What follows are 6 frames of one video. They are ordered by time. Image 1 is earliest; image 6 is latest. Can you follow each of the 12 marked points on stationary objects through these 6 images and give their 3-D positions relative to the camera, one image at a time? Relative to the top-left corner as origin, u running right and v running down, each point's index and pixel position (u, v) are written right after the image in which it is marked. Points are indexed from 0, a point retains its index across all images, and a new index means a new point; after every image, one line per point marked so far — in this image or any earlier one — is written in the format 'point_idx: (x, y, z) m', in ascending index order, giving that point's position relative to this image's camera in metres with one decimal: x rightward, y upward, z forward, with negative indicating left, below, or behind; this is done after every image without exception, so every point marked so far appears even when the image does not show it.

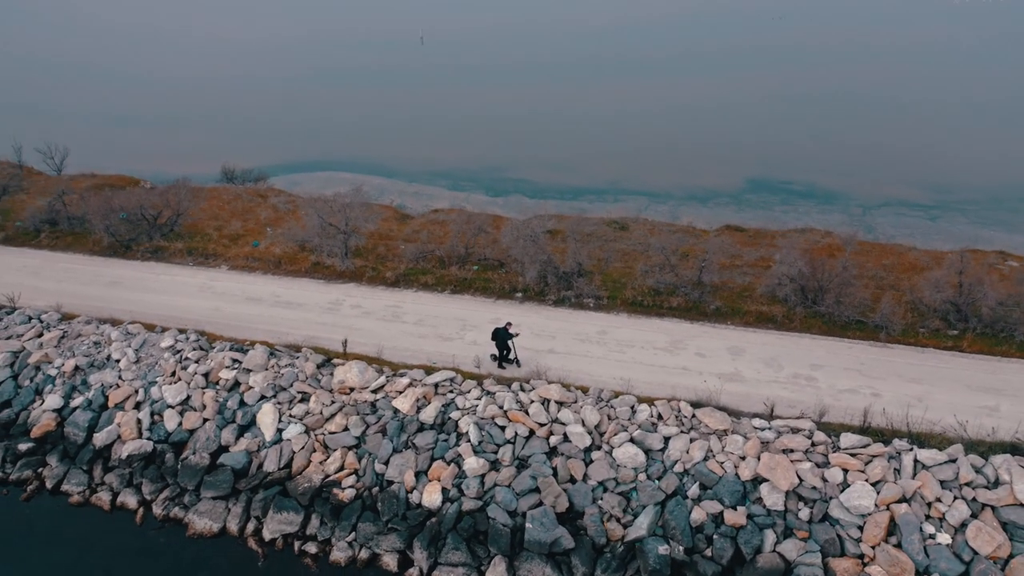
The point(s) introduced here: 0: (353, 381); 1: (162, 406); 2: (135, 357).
0: (-3.0, -1.8, +15.3) m
1: (-6.7, -2.2, +15.4) m
2: (-7.6, -1.4, +16.4) m
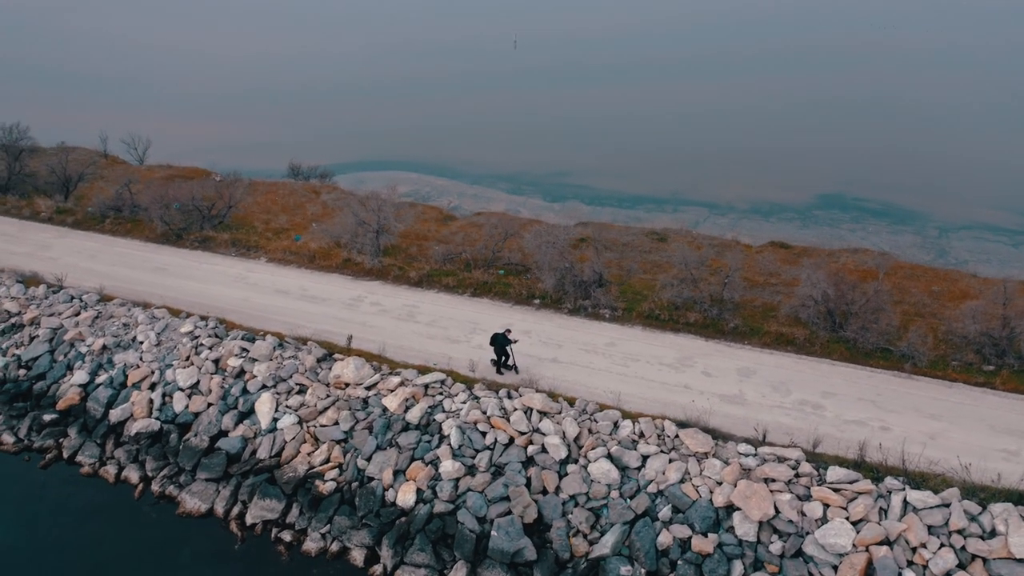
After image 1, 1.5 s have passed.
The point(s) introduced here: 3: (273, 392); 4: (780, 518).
0: (-3.2, -1.7, +15.6) m
1: (-6.8, -2.0, +16.2) m
2: (-7.6, -1.1, +17.2) m
3: (-4.6, -2.0, +15.6) m
4: (+4.0, -3.5, +12.2) m
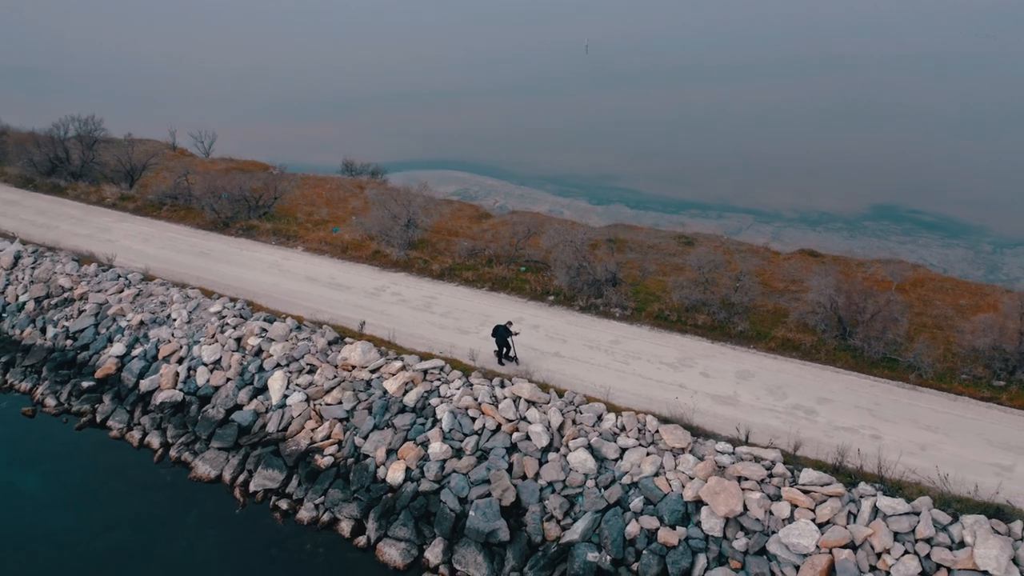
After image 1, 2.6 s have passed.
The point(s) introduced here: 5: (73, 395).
0: (-3.2, -1.5, +16.4) m
1: (-6.7, -1.6, +17.3) m
2: (-7.4, -0.7, +18.5) m
3: (-4.6, -1.7, +16.6) m
4: (+3.6, -3.5, +12.3) m
5: (-9.6, -2.3, +17.7) m
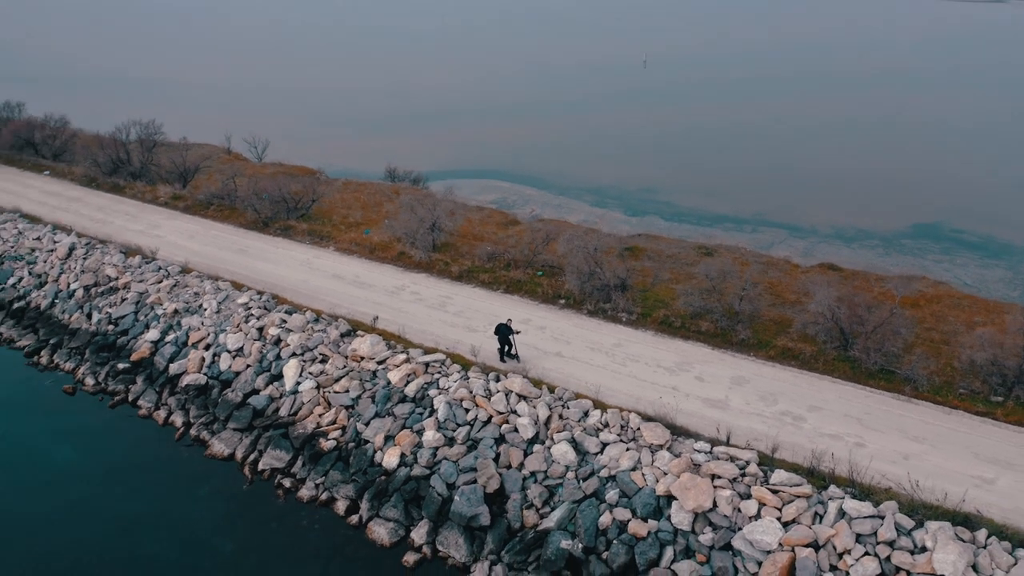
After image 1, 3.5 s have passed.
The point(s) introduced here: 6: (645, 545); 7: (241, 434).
0: (-3.2, -1.4, +17.3) m
1: (-6.6, -1.4, +18.5) m
2: (-7.2, -0.5, +19.7) m
3: (-4.6, -1.5, +17.6) m
4: (+3.2, -3.5, +12.7) m
5: (-9.5, -2.1, +19.1) m
6: (+2.1, -4.0, +12.7) m
7: (-5.6, -3.0, +16.7) m
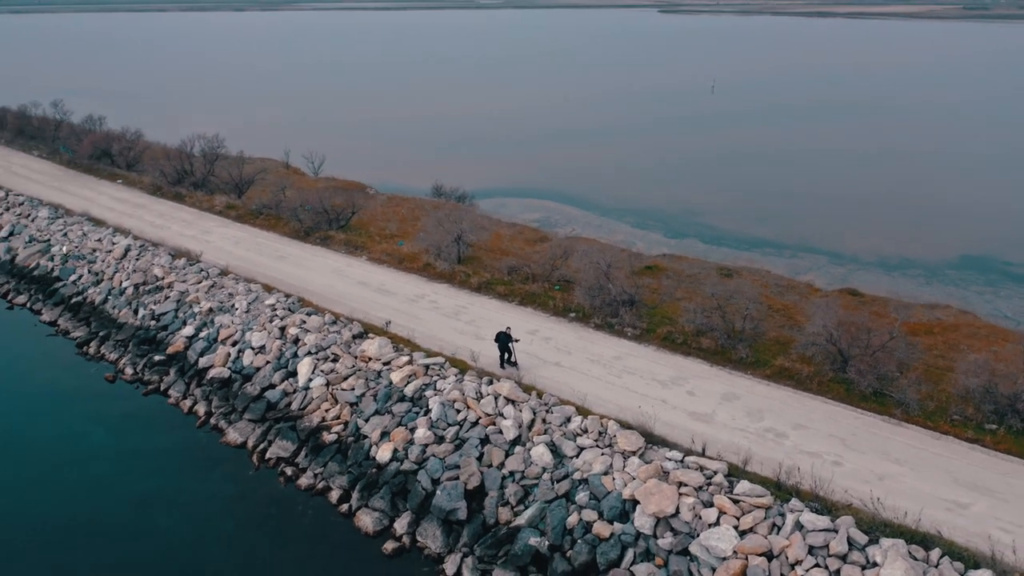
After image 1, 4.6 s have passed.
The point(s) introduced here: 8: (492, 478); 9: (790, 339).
0: (-3.2, -1.5, +18.3) m
1: (-6.5, -1.4, +19.8) m
2: (-6.9, -0.5, +21.1) m
3: (-4.6, -1.6, +18.7) m
4: (+2.7, -3.7, +13.1) m
5: (-9.3, -2.0, +20.7) m
6: (+1.5, -4.2, +13.1) m
7: (-5.7, -3.0, +17.9) m
8: (-0.4, -3.5, +14.8) m
9: (+6.5, -1.2, +19.0) m
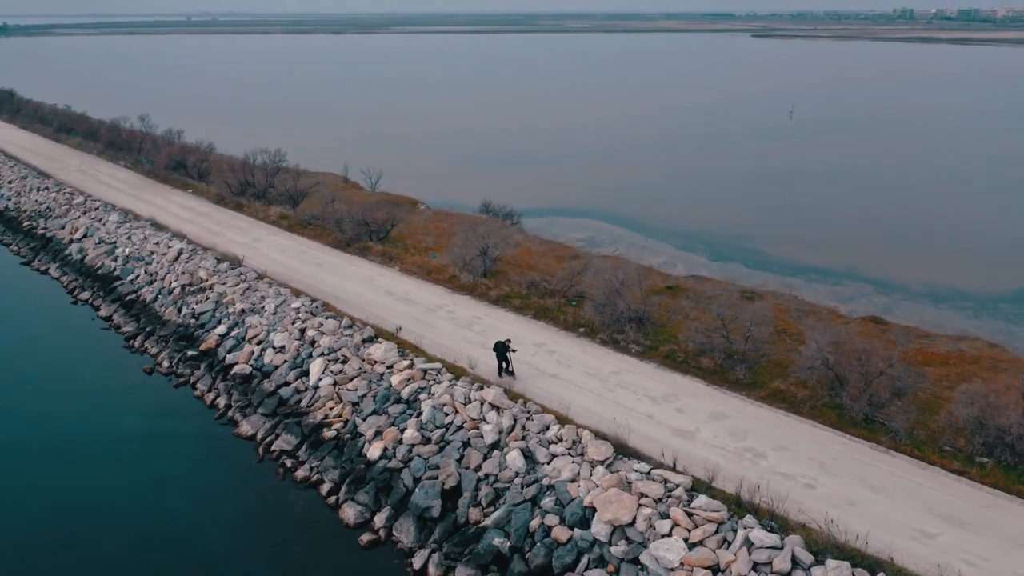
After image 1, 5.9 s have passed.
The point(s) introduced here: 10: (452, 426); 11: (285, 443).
0: (-3.2, -1.6, +19.2) m
1: (-6.3, -1.5, +21.1) m
2: (-6.5, -0.6, +22.4) m
3: (-4.5, -1.7, +19.7) m
4: (+2.0, -3.9, +13.3) m
5: (-9.1, -2.0, +22.2) m
6: (+0.8, -4.4, +13.5) m
7: (-5.8, -3.1, +19.0) m
8: (-0.9, -3.6, +15.3) m
9: (+6.5, -1.7, +18.8) m
10: (-1.2, -2.8, +16.5) m
11: (-5.1, -3.4, +18.0) m
